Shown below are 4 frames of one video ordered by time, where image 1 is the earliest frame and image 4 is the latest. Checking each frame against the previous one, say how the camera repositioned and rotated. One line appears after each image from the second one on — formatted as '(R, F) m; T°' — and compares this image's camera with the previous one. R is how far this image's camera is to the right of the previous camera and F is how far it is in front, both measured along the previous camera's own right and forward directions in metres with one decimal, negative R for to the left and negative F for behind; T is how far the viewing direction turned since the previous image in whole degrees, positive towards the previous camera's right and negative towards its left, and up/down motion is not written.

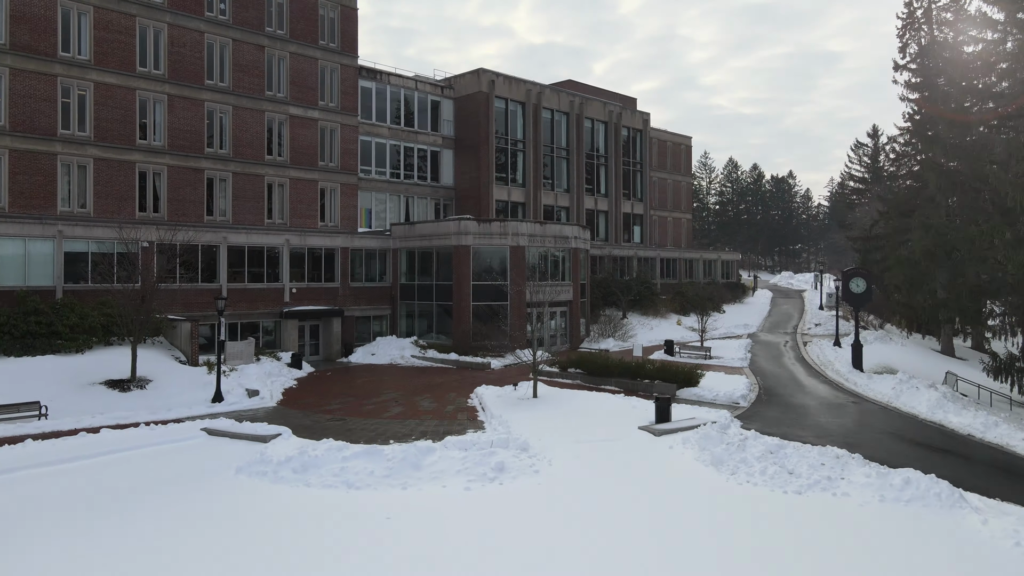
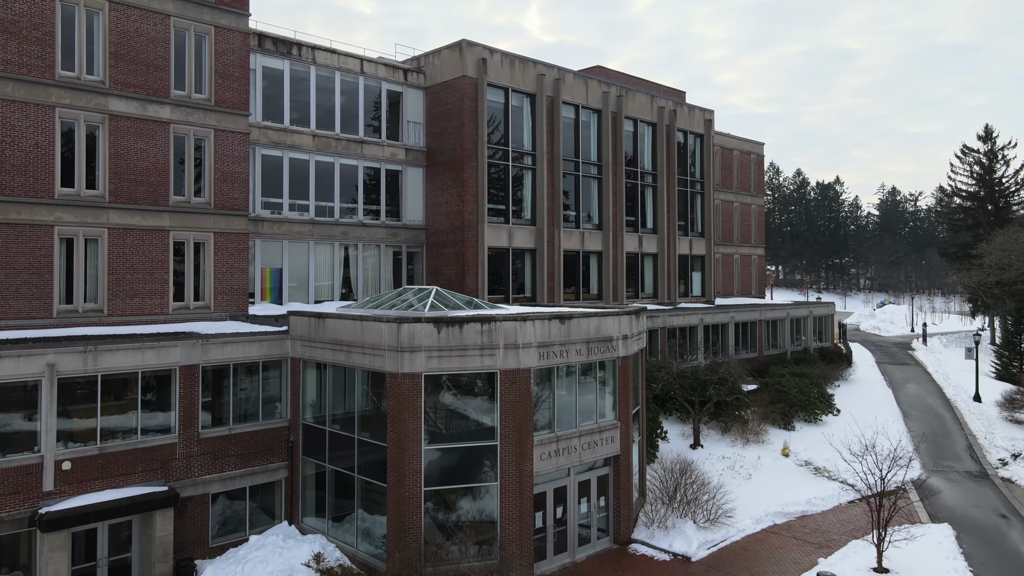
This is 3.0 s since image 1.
(+0.5, +16.0) m; -1°
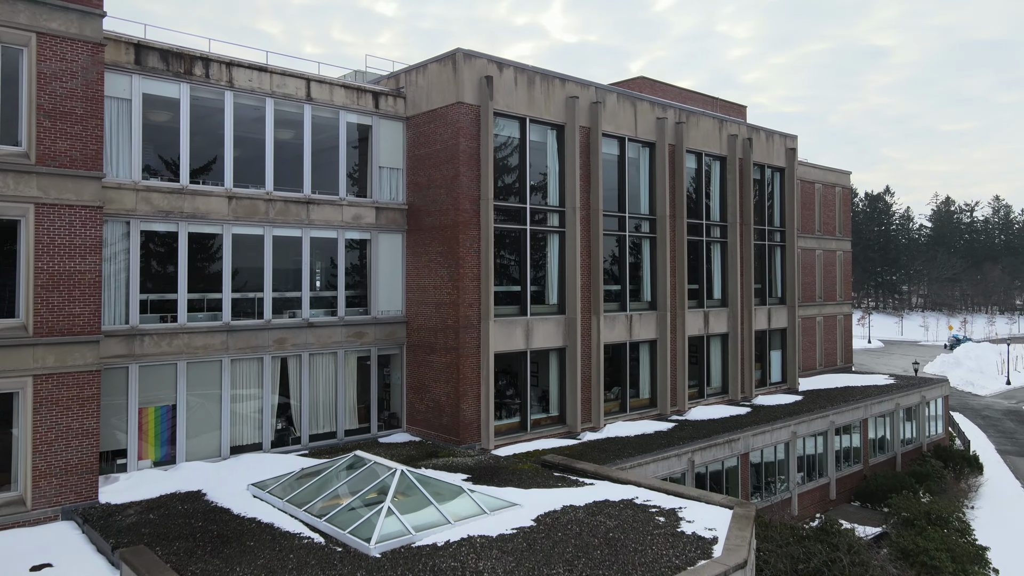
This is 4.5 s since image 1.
(+0.1, +8.9) m; -2°
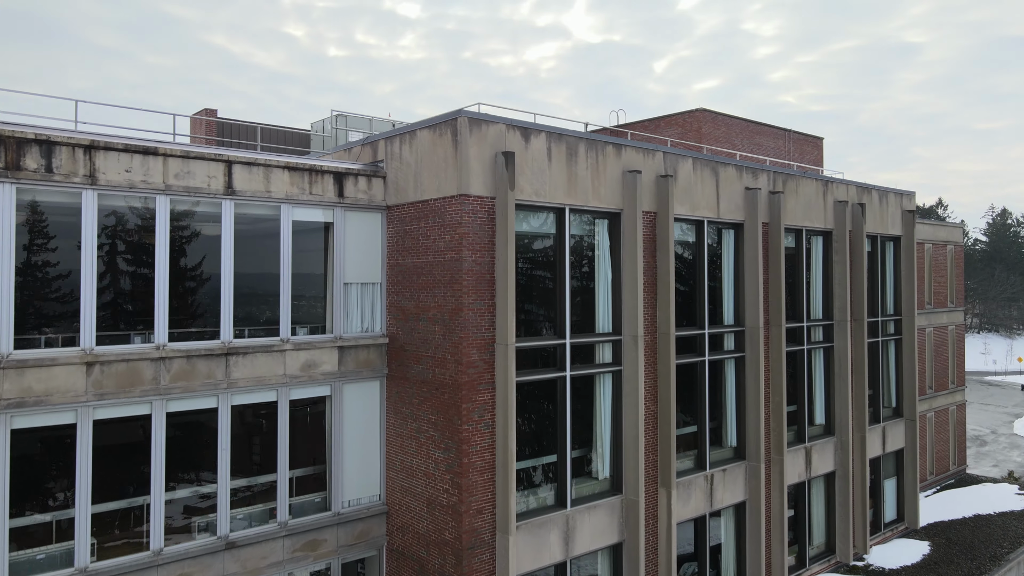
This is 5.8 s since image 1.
(-0.1, +6.7) m; -2°
